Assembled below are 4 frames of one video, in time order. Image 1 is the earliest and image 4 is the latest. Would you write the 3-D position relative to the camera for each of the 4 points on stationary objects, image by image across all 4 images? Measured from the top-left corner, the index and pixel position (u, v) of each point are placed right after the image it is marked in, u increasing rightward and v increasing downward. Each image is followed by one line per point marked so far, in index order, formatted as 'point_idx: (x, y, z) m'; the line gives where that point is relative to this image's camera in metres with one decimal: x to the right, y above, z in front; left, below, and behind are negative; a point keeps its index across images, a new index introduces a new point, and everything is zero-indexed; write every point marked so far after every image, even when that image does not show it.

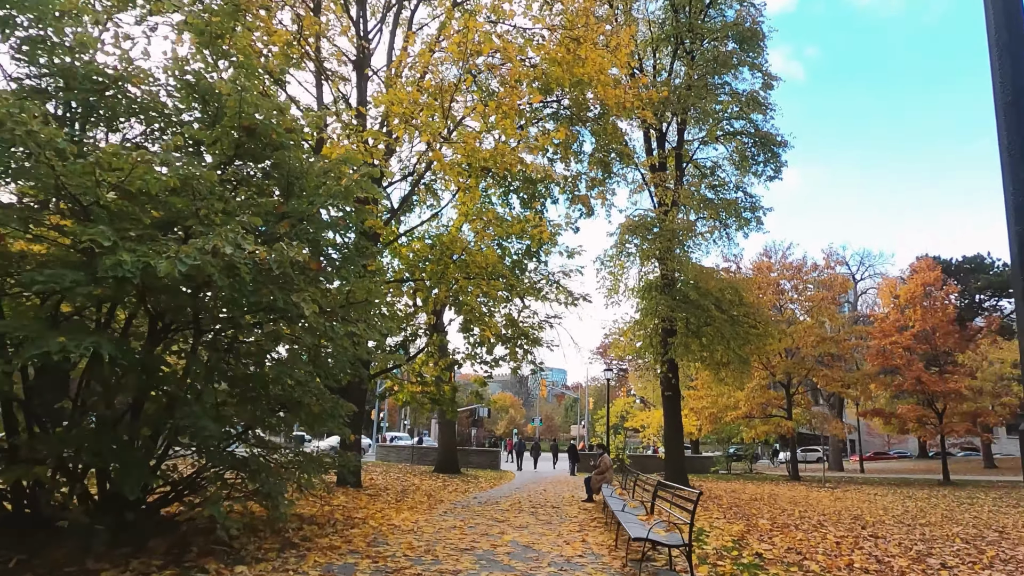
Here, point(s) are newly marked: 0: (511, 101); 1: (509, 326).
0: (0.0, +3.7, +13.0) m
1: (-0.1, -0.9, +15.1) m
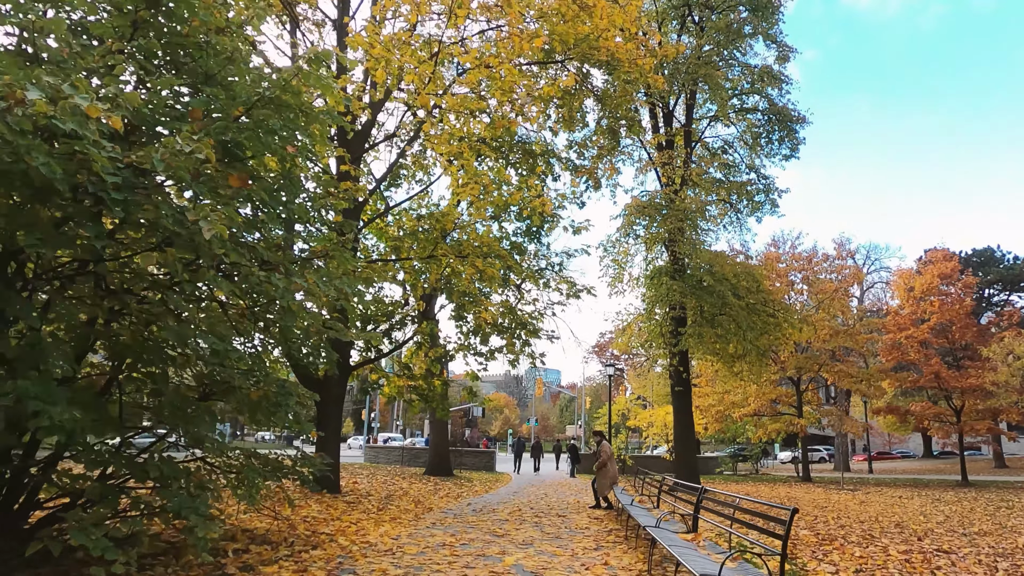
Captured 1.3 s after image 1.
0: (-0.1, +4.1, +11.6) m
1: (-0.1, -0.6, +13.7) m
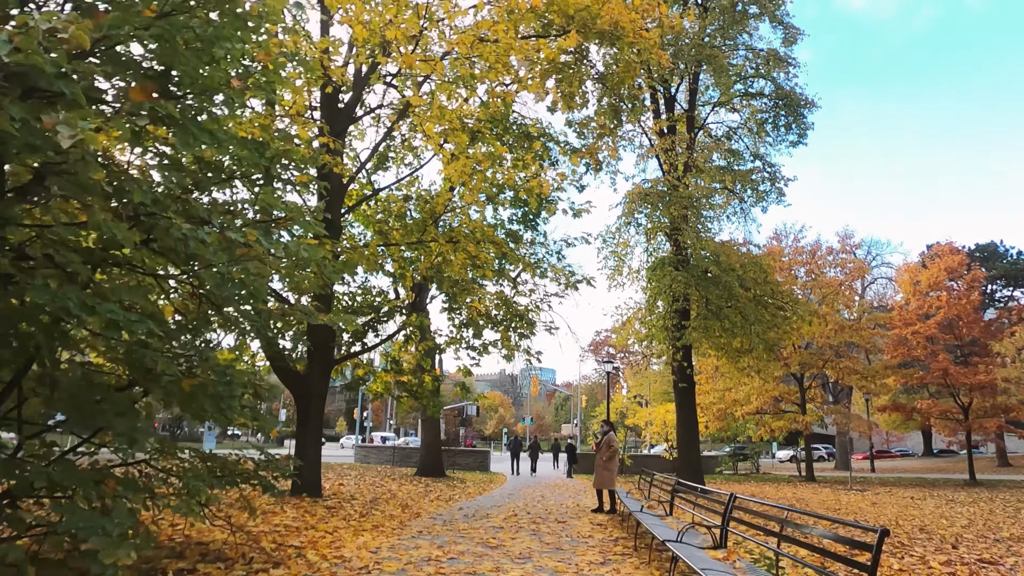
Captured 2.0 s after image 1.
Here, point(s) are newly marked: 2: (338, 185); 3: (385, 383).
0: (-0.1, +4.3, +10.8) m
1: (-0.2, -0.4, +12.9) m
2: (-2.9, +1.6, +11.0) m
3: (-2.5, -1.8, +12.6) m
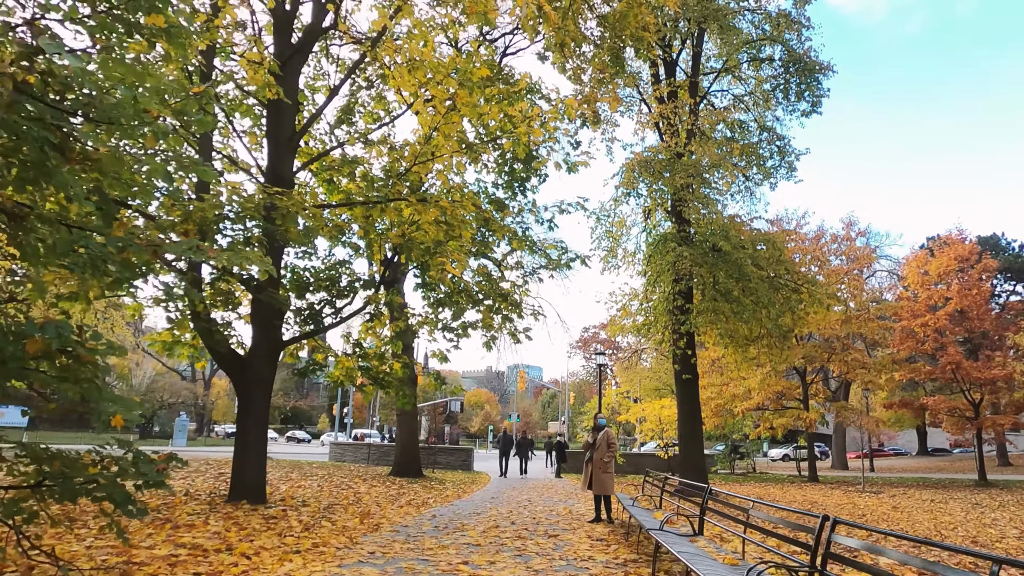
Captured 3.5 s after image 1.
0: (-0.3, +4.7, +9.2) m
1: (-0.5, +0.1, +11.3) m
2: (-3.1, +2.1, +9.3) m
3: (-2.7, -1.4, +11.0) m
